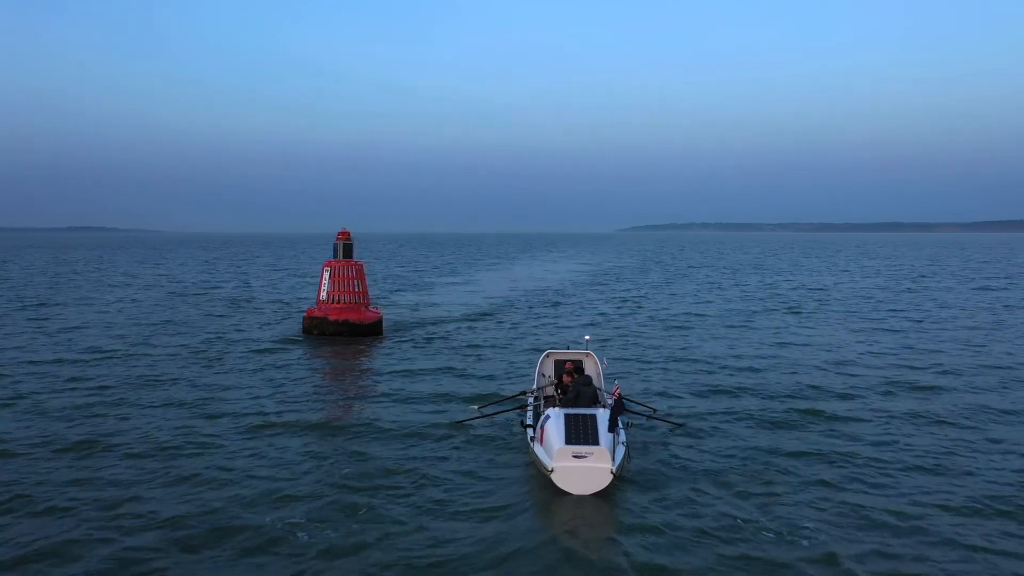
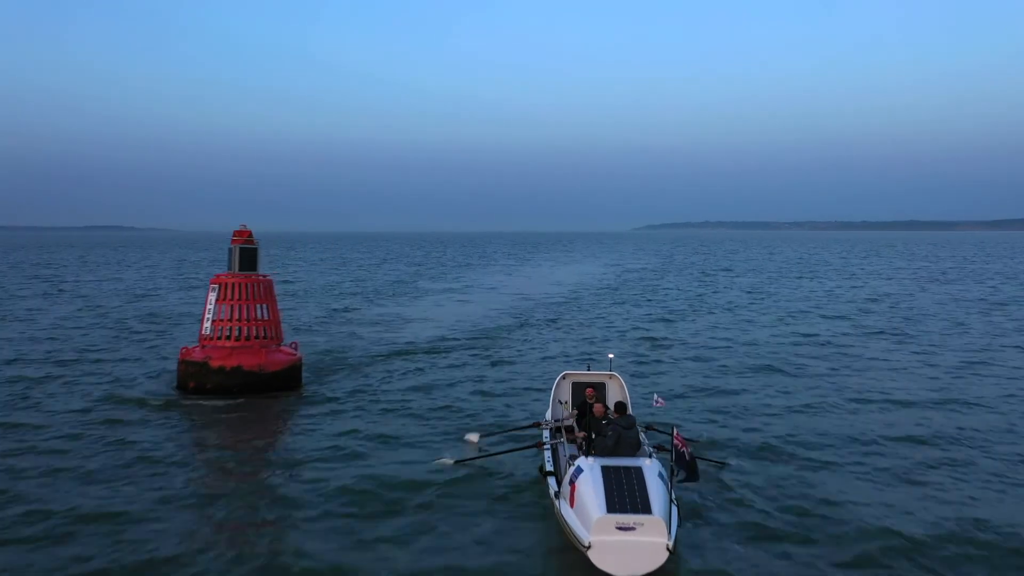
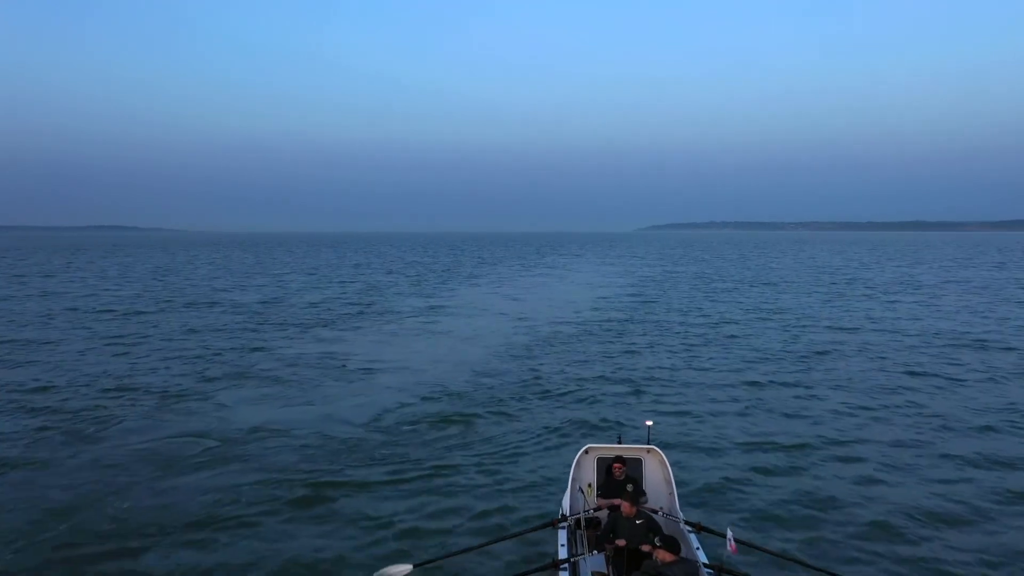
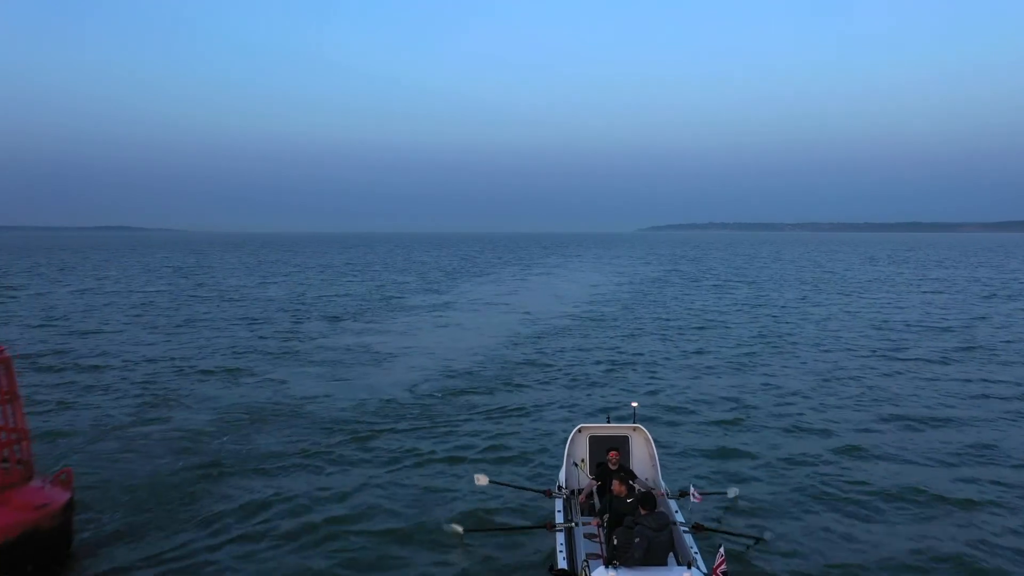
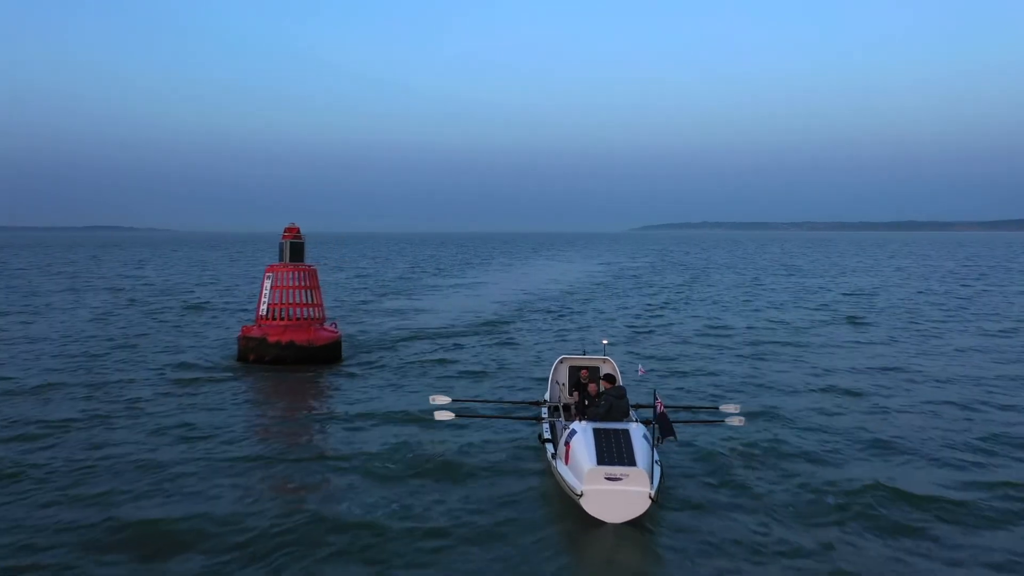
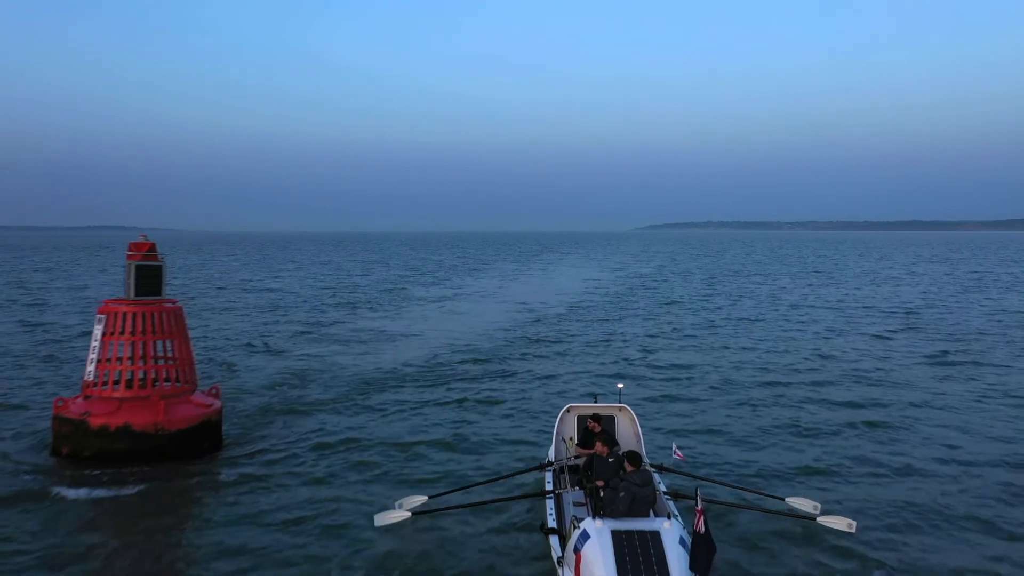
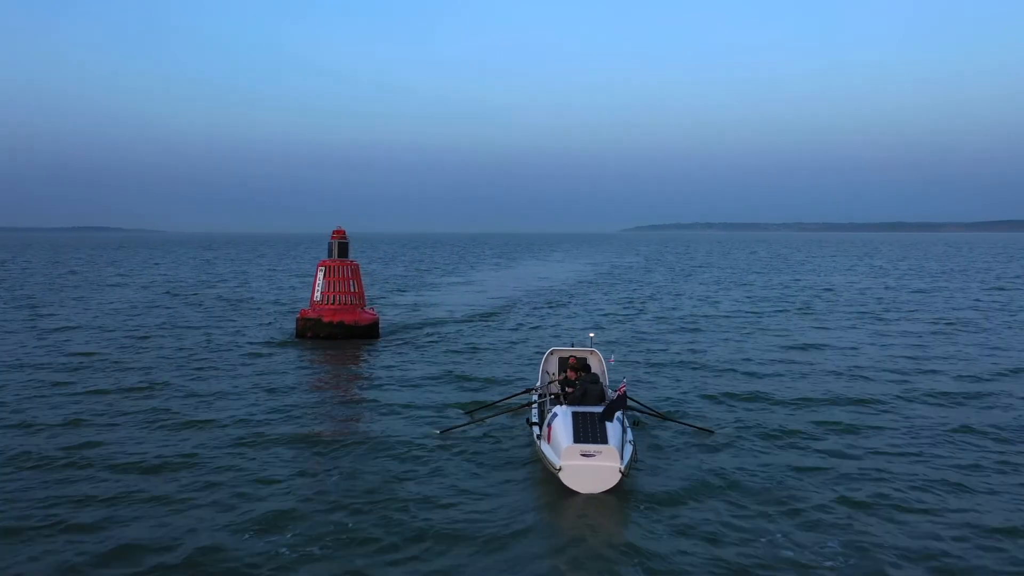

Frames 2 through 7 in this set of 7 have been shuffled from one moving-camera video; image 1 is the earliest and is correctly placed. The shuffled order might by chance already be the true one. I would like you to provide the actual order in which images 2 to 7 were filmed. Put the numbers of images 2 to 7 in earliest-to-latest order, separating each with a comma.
7, 5, 2, 6, 4, 3
